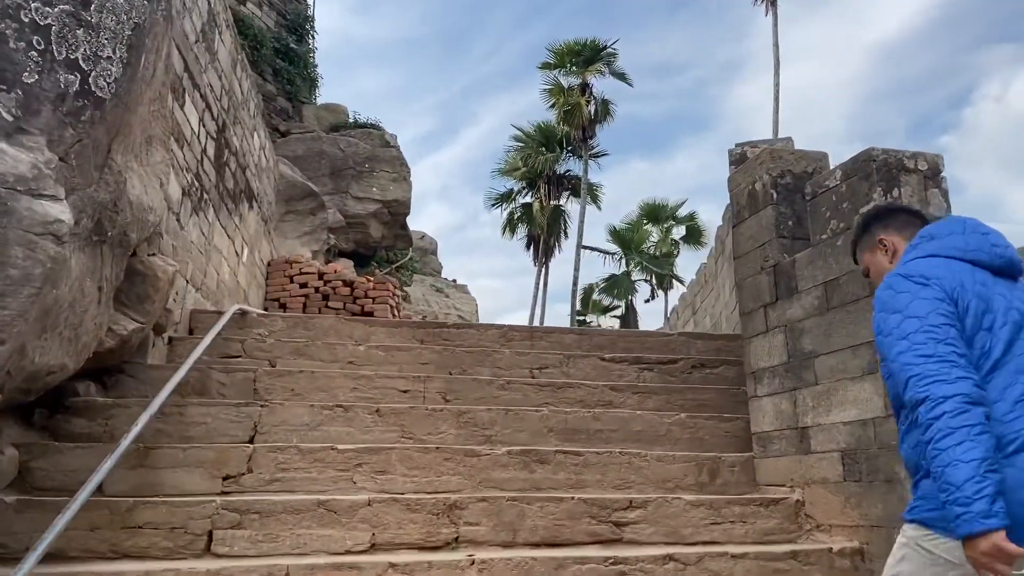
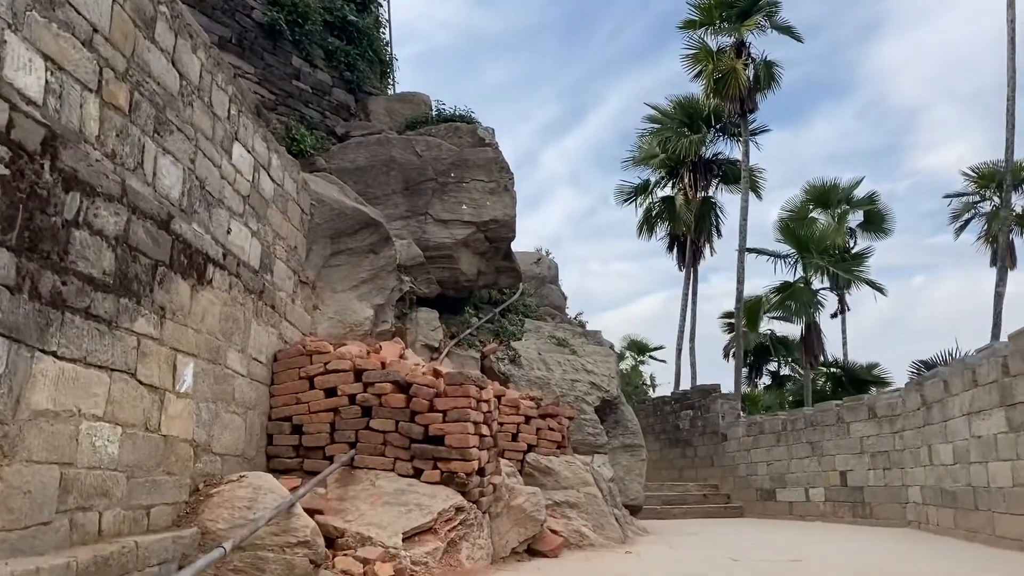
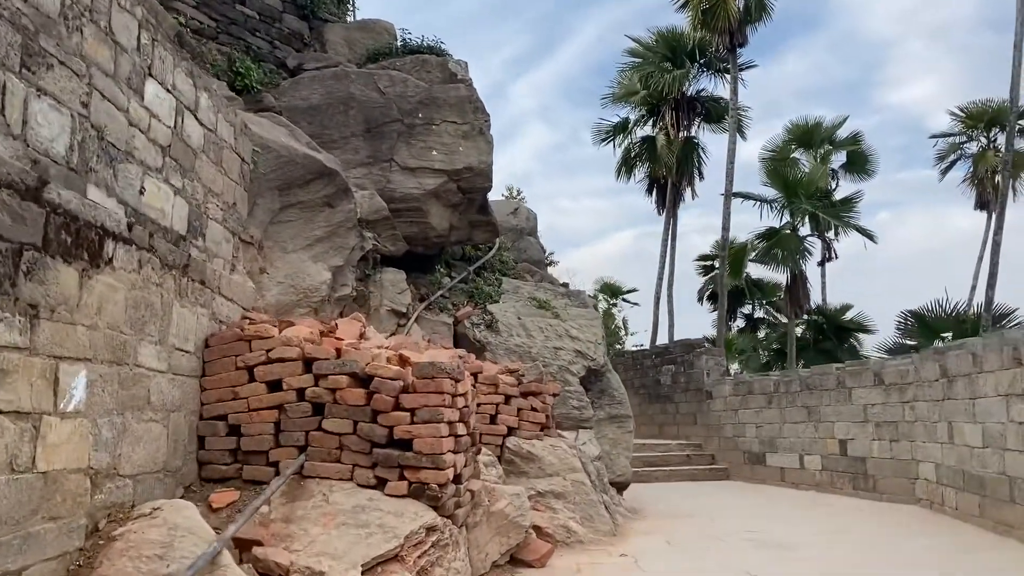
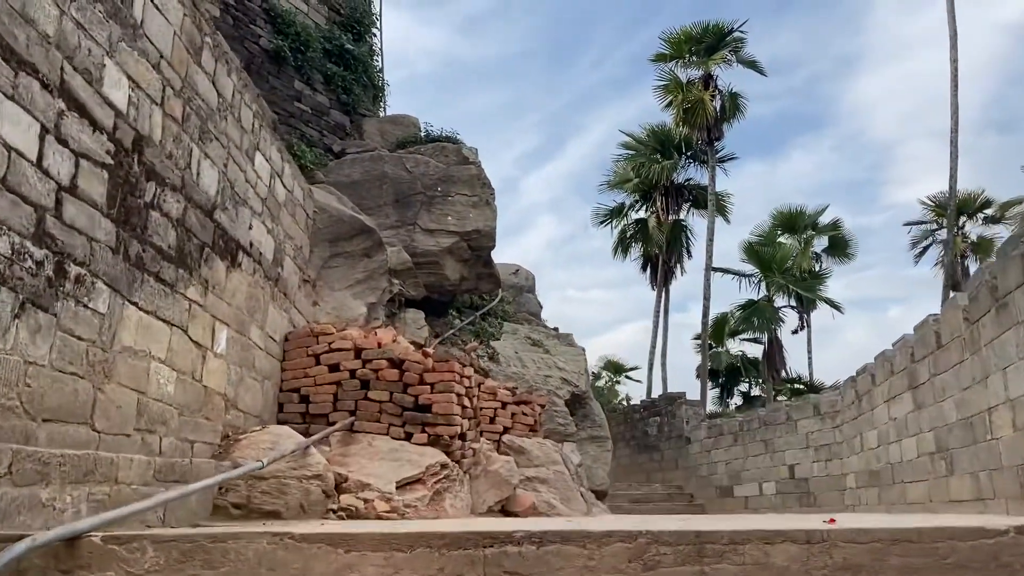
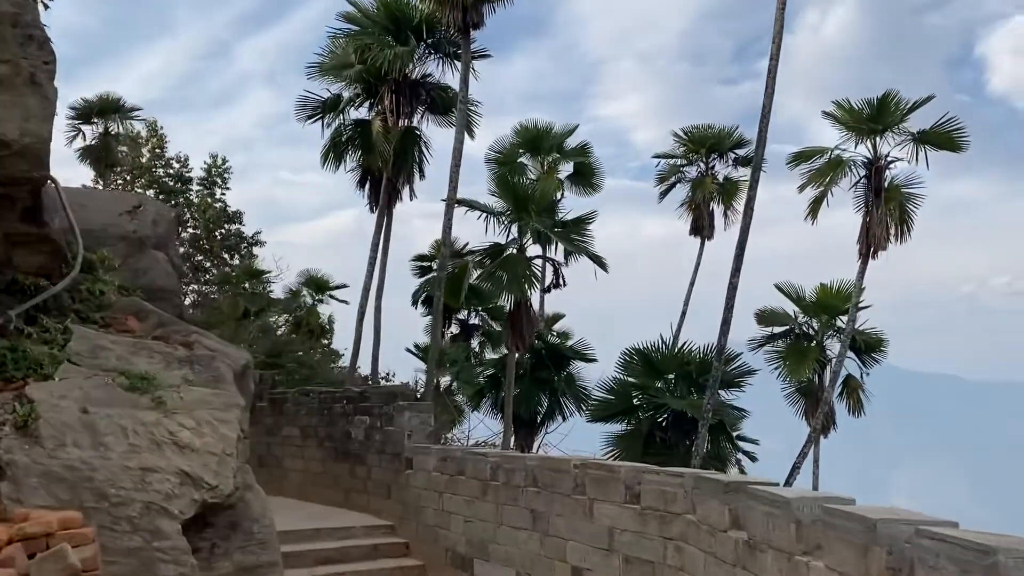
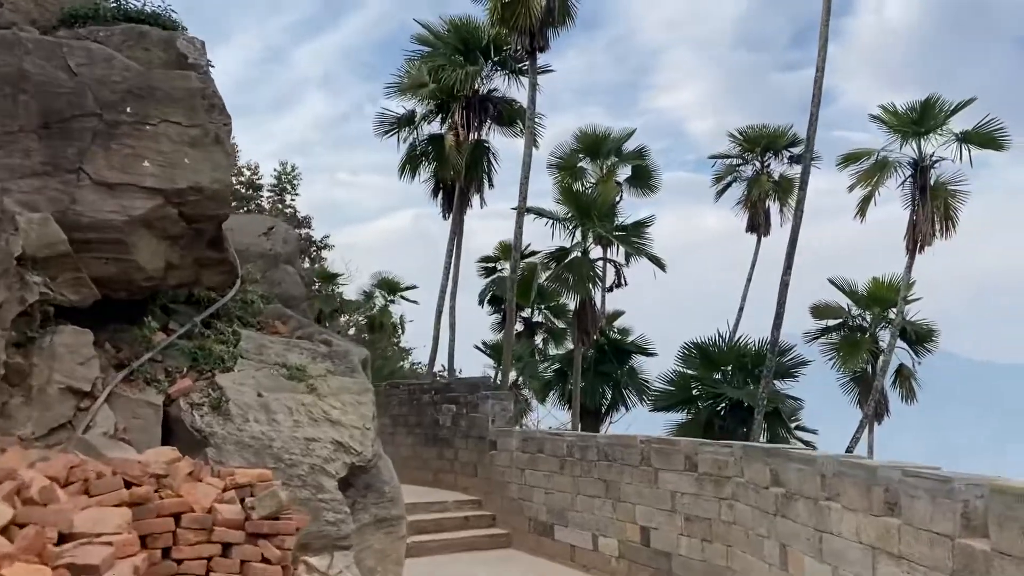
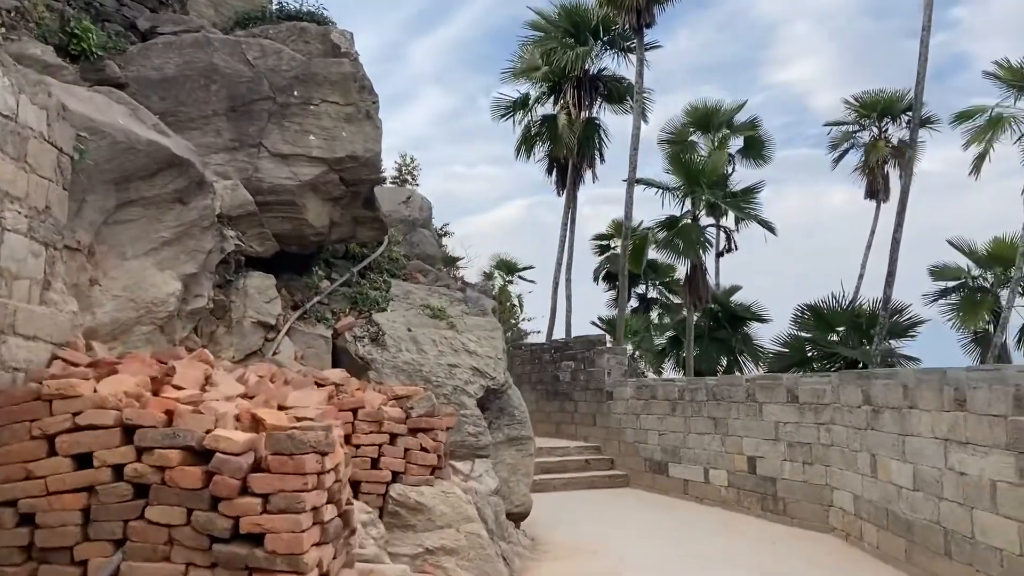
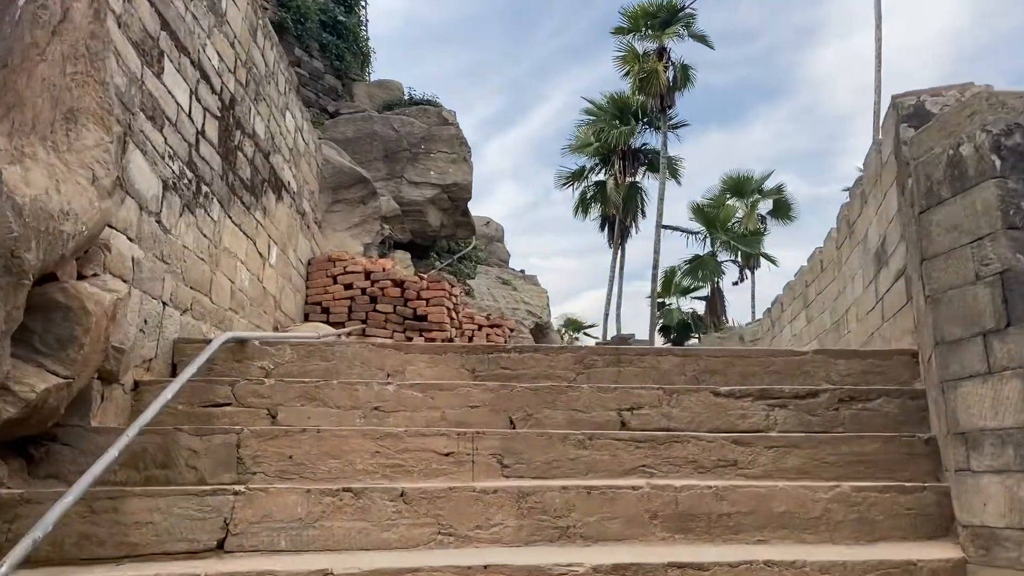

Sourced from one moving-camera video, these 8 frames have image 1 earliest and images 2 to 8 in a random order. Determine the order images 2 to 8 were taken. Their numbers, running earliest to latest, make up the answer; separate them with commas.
8, 4, 2, 3, 7, 6, 5
